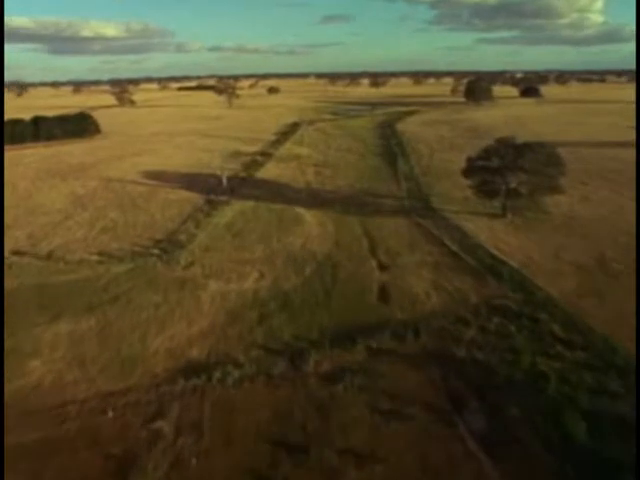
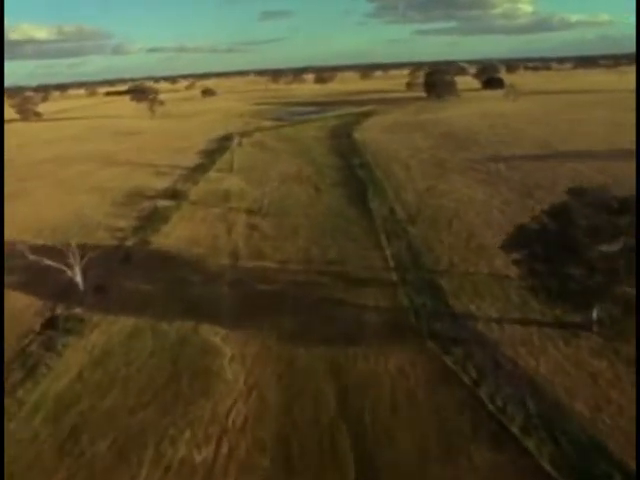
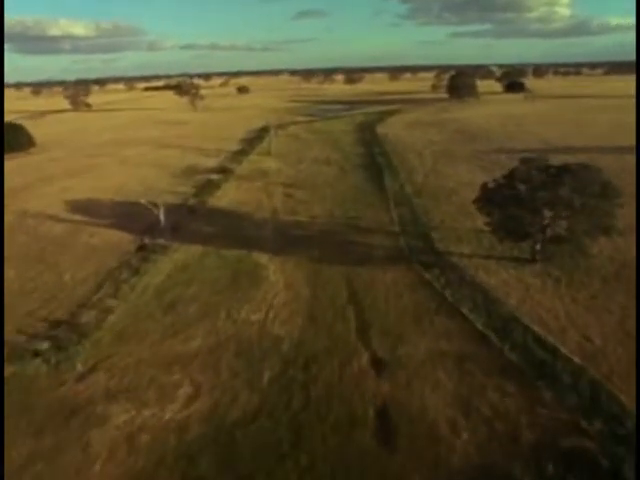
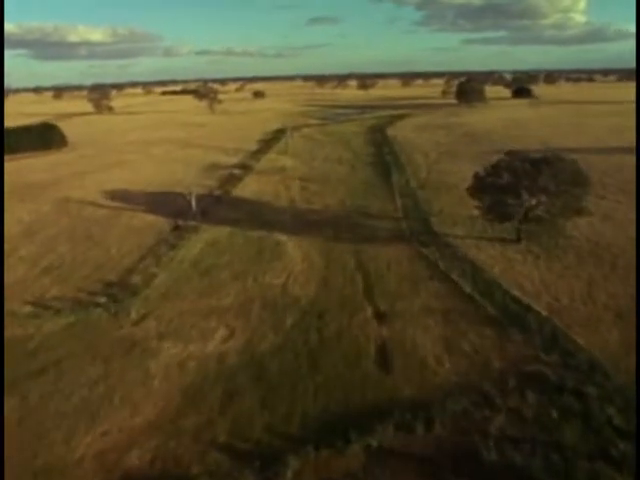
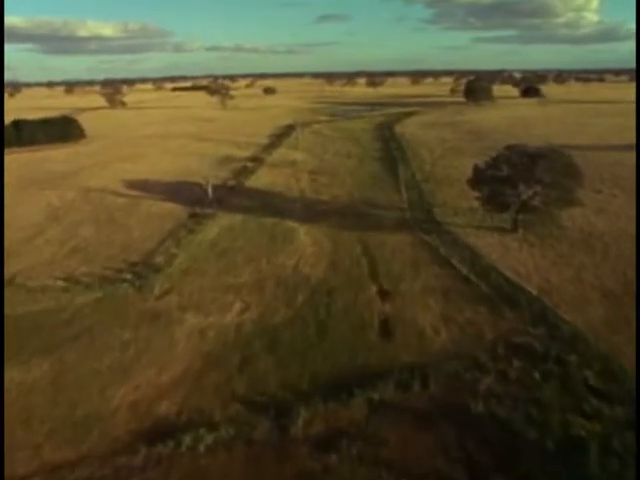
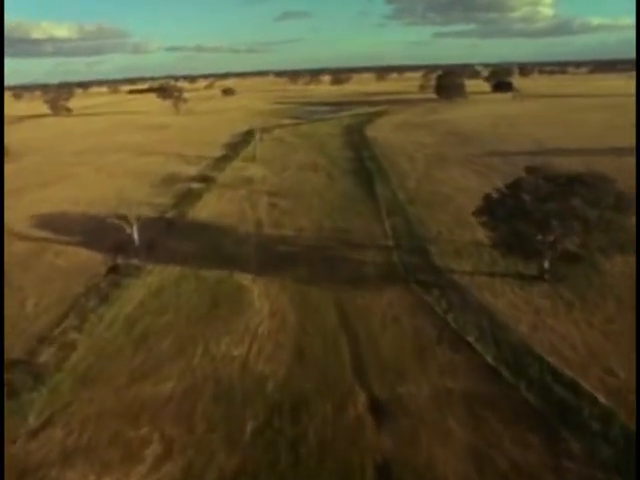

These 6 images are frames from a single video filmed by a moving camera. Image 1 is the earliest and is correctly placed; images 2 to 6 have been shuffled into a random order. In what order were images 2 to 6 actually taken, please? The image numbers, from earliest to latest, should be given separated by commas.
5, 4, 3, 6, 2
